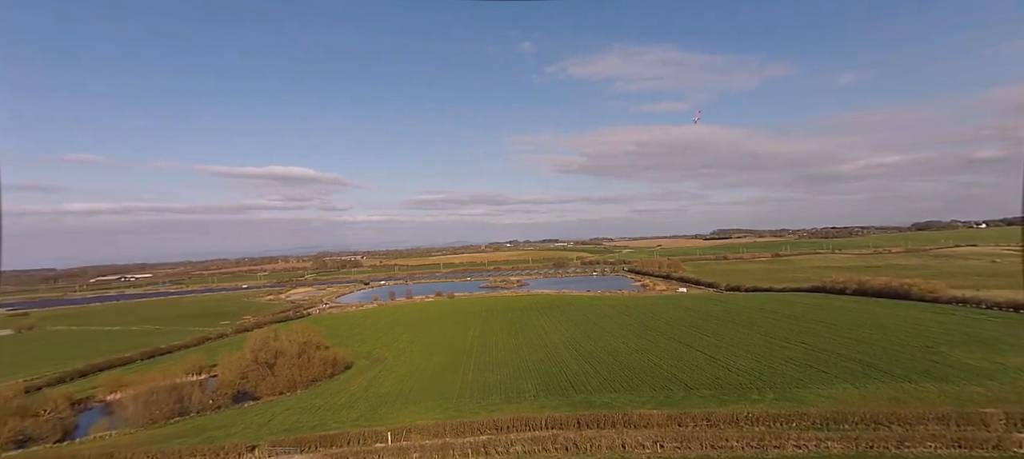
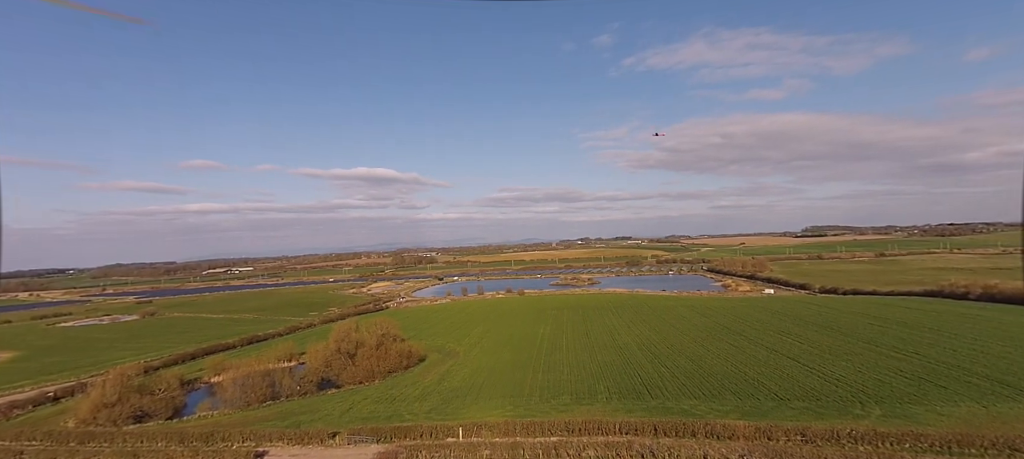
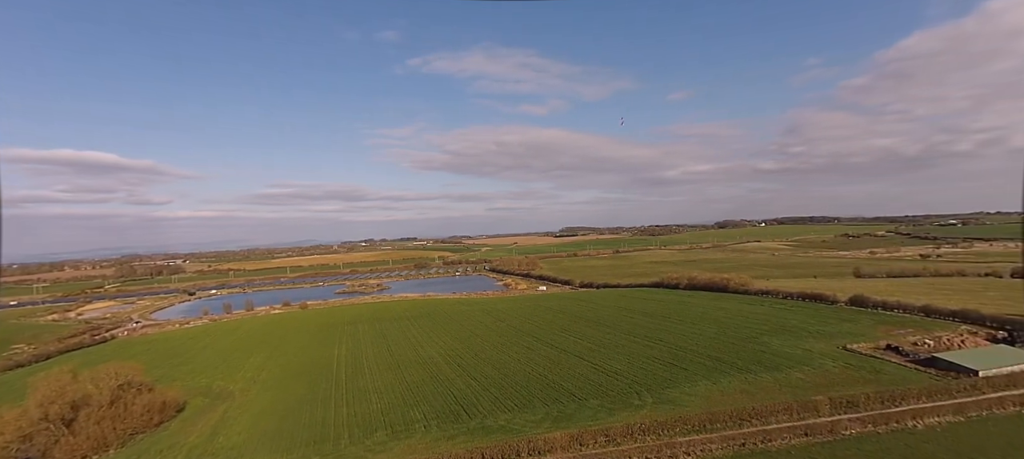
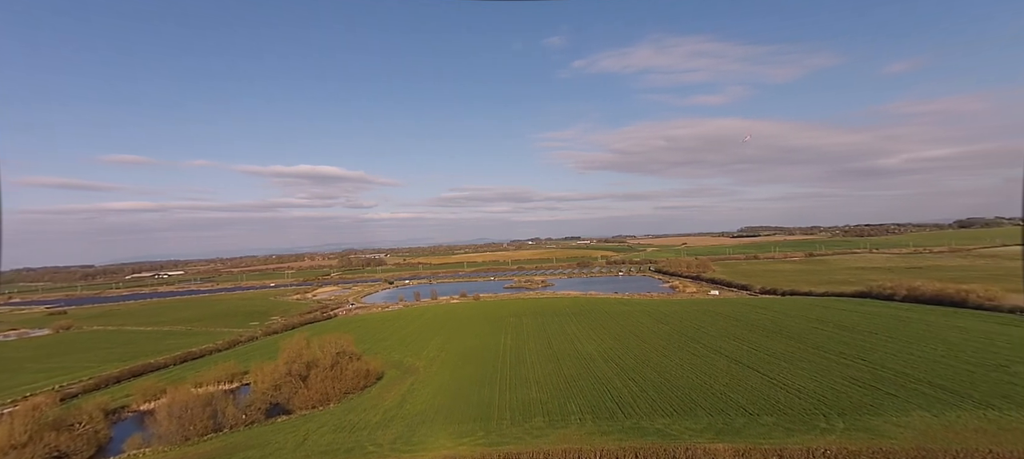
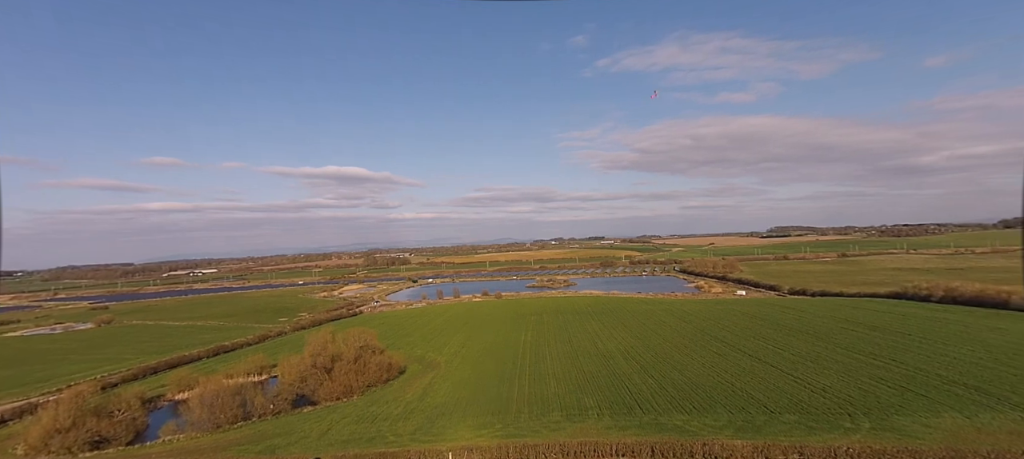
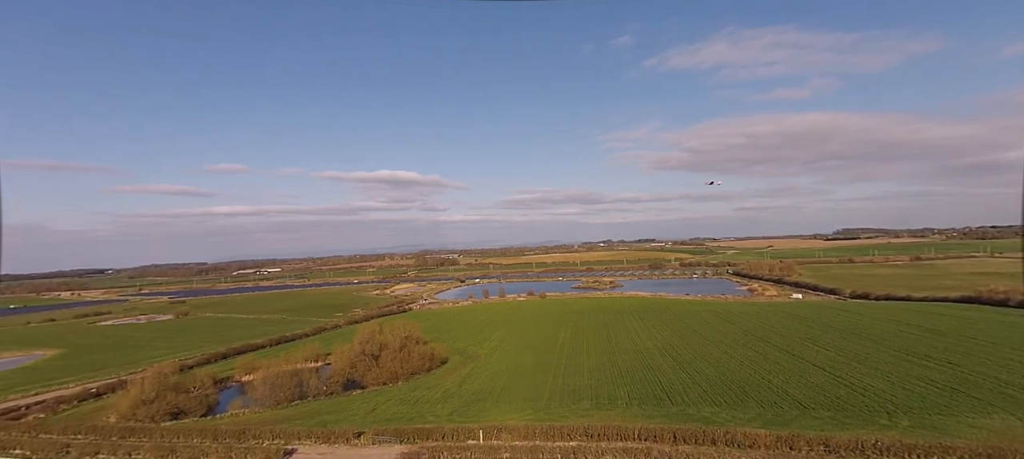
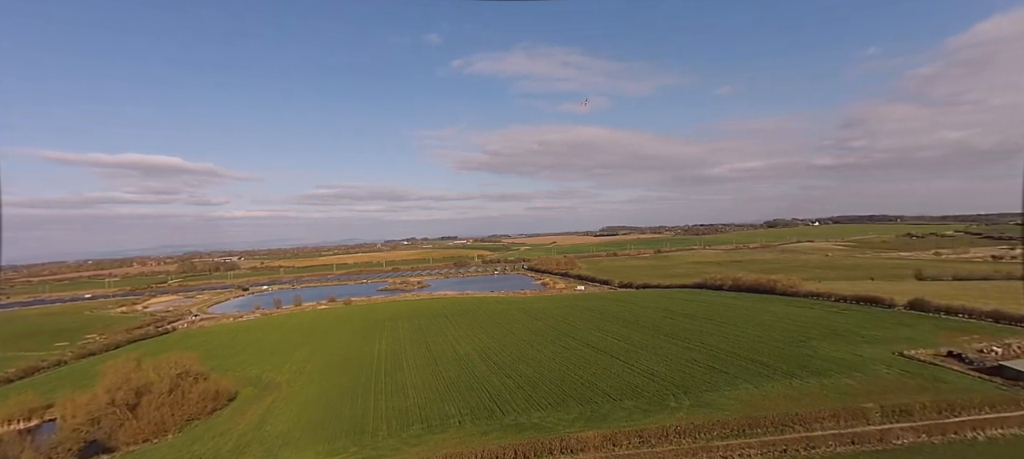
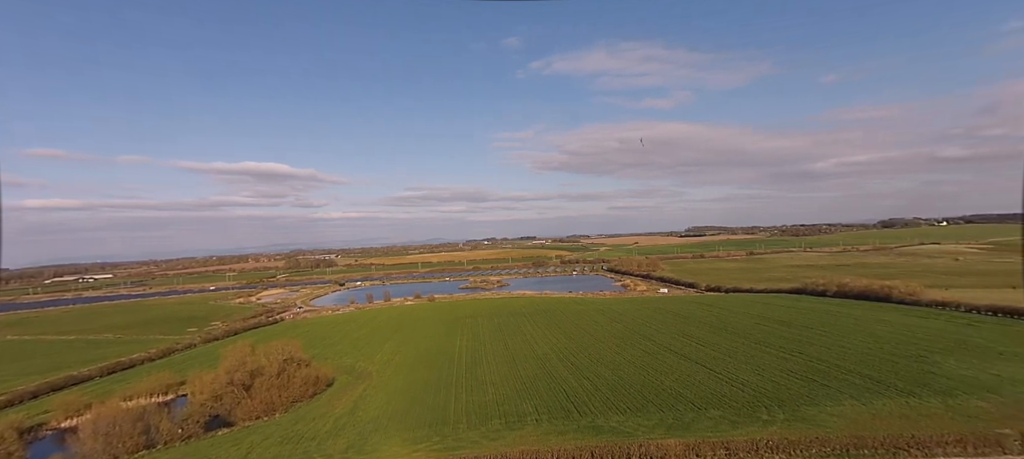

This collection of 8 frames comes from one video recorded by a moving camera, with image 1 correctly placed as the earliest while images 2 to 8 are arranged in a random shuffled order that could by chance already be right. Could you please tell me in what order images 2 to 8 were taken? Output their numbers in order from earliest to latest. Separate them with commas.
6, 2, 5, 4, 8, 7, 3
